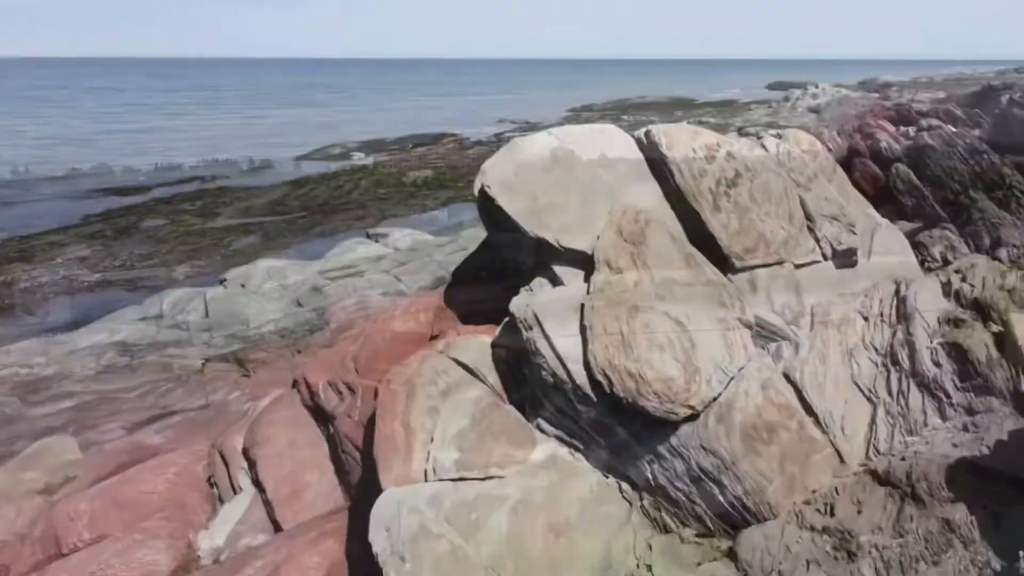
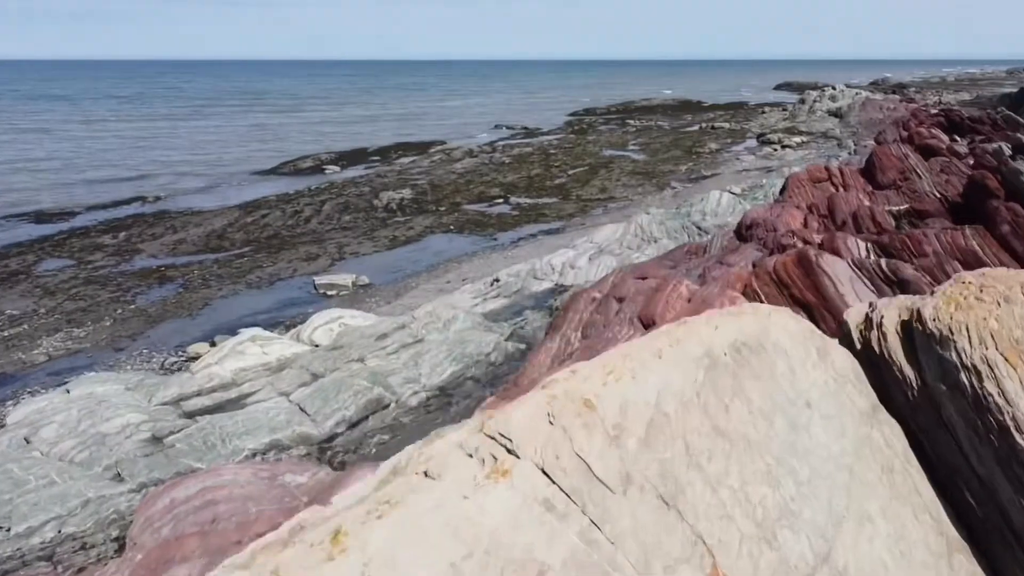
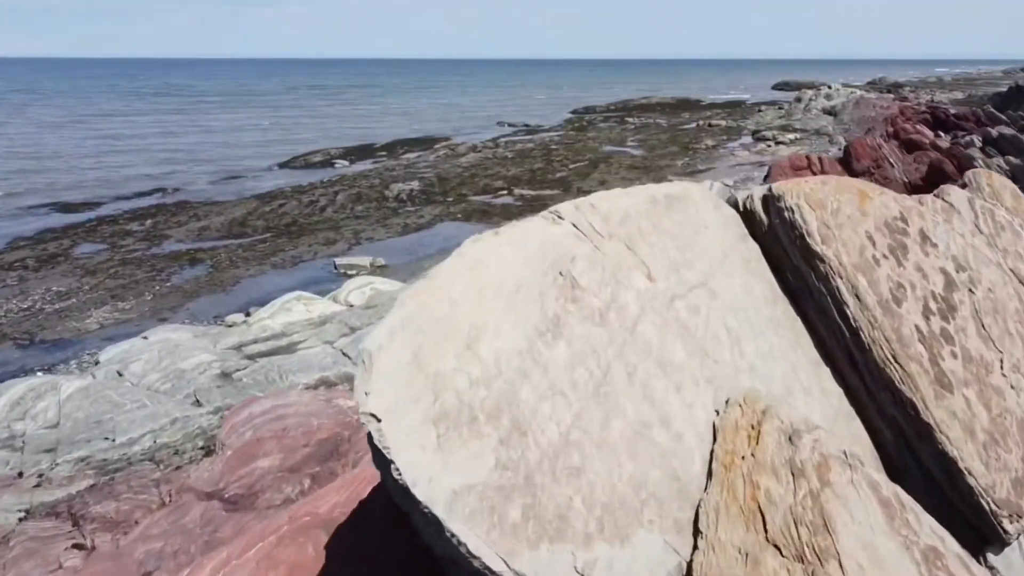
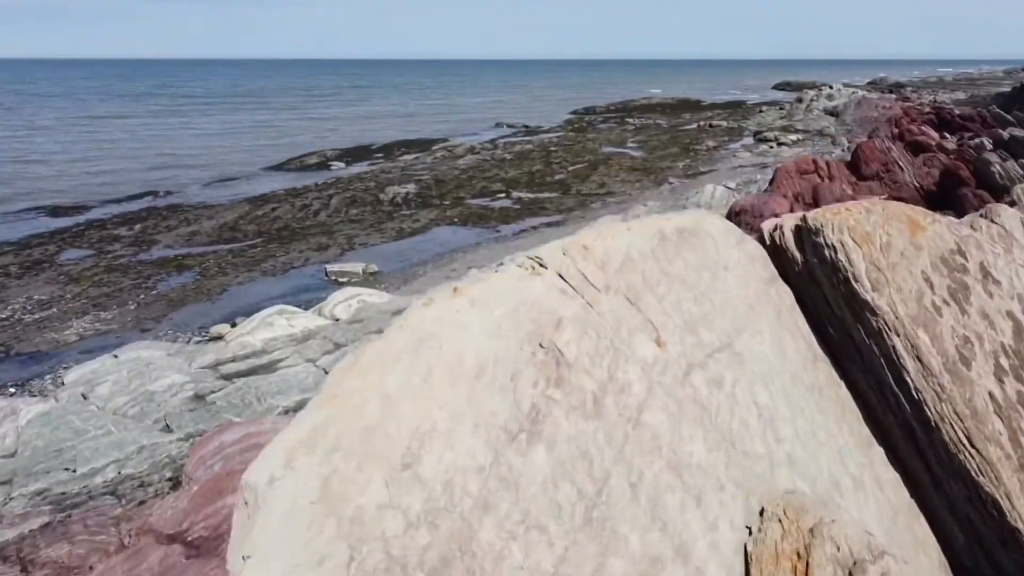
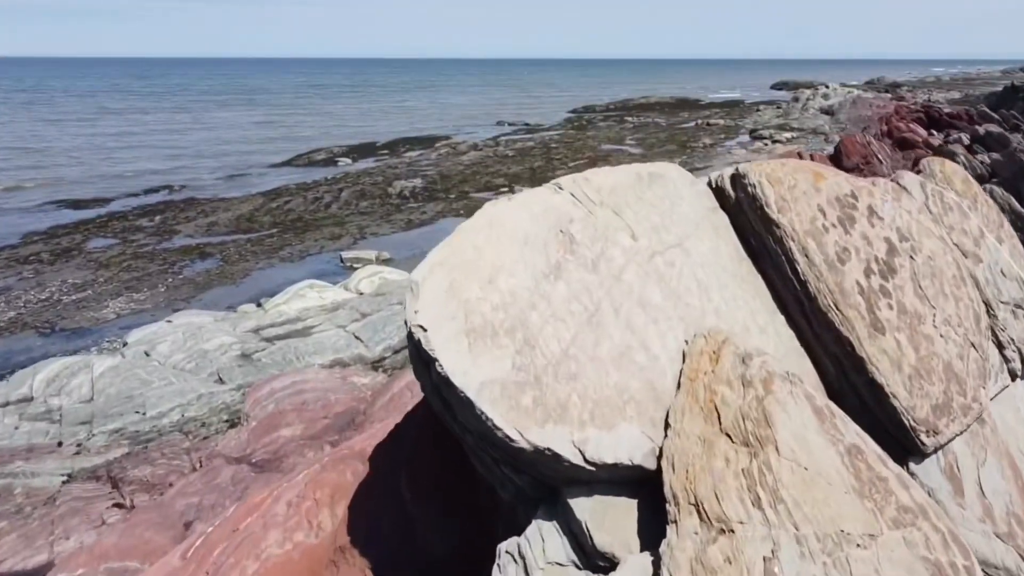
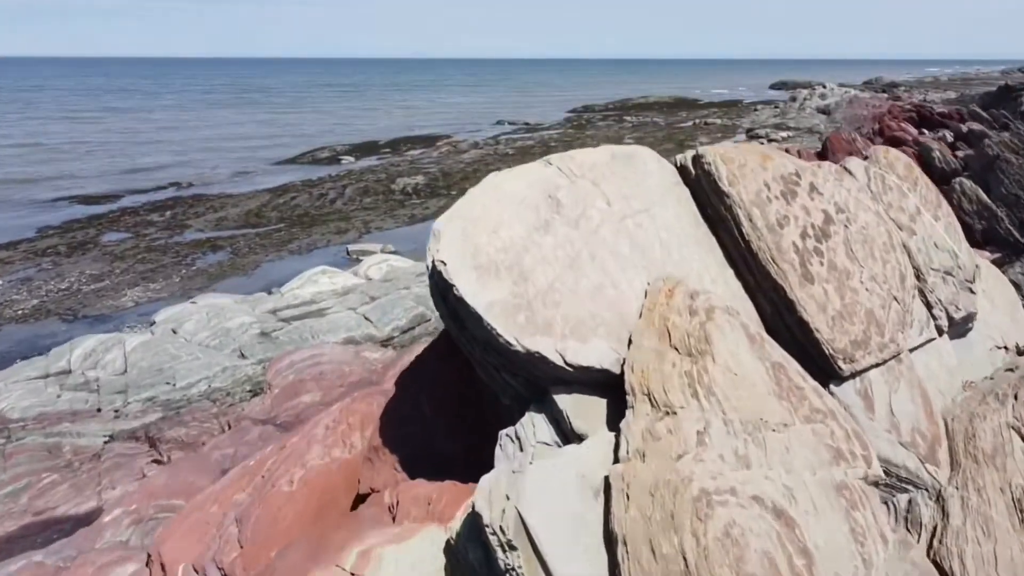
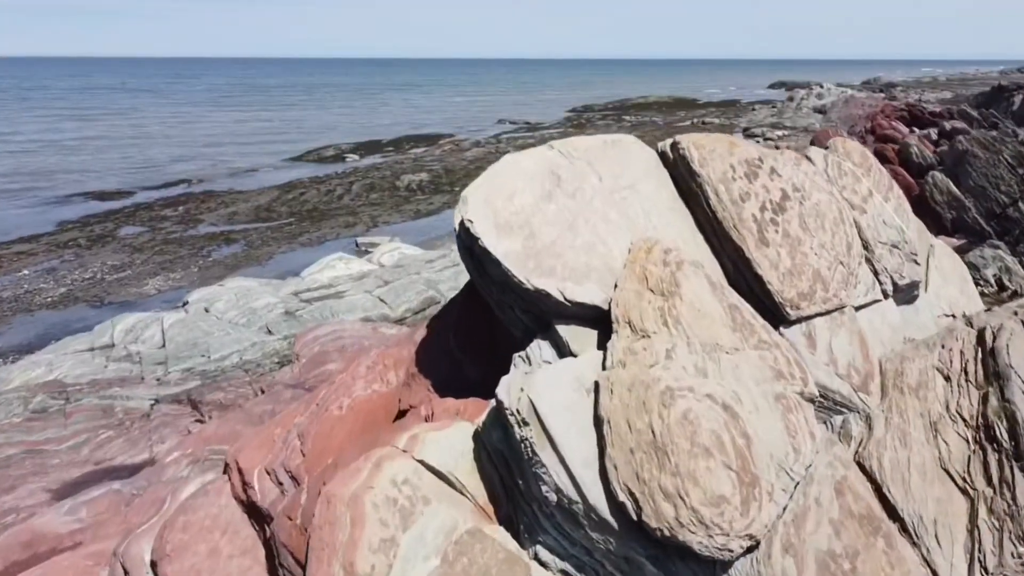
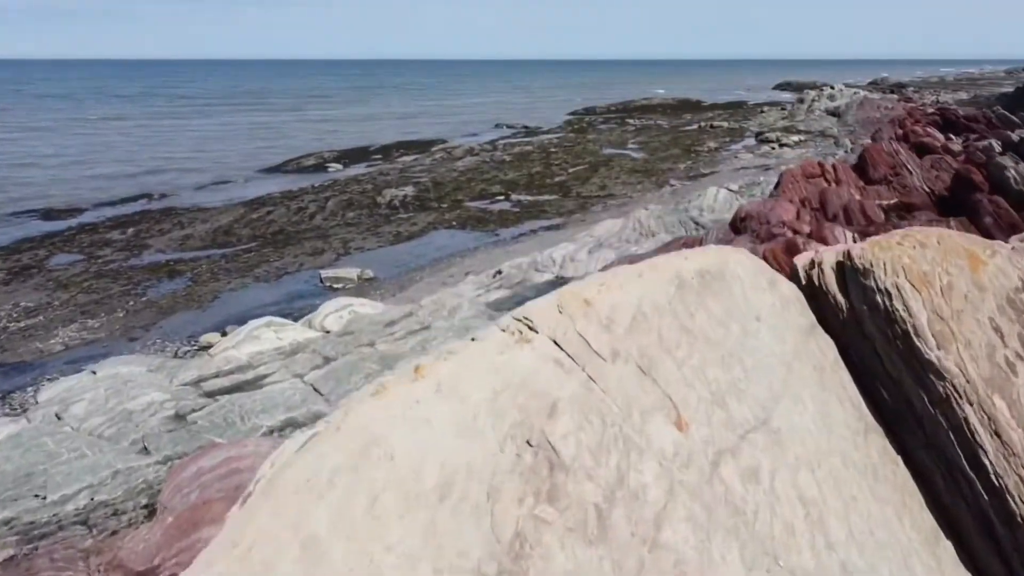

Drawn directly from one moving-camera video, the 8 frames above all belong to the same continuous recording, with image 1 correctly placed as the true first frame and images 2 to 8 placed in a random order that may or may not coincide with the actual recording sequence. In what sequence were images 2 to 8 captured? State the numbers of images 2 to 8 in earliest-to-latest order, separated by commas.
7, 6, 5, 3, 4, 8, 2
